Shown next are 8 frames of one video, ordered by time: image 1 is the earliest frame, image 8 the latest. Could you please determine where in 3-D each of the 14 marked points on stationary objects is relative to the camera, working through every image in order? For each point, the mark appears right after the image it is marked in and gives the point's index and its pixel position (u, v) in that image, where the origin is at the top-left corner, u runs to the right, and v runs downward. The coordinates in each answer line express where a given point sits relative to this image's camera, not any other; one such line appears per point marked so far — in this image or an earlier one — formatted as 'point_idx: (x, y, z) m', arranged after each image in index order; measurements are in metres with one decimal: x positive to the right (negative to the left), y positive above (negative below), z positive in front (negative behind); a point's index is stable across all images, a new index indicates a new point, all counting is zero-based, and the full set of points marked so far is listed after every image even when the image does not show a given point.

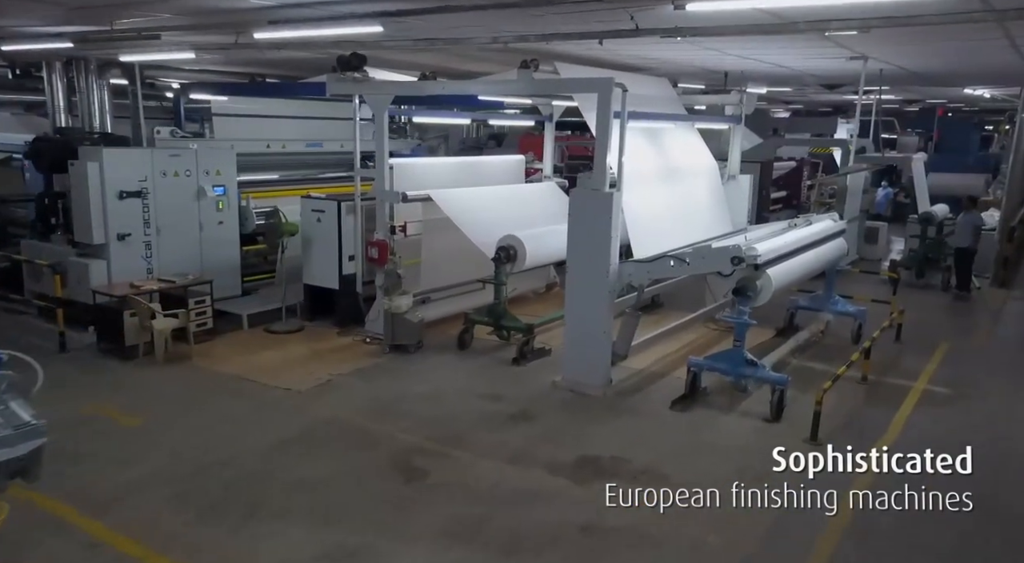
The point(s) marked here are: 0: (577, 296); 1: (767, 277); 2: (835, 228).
0: (+0.5, -0.1, +6.1) m
1: (+1.9, 0.0, +5.8) m
2: (+3.2, +0.5, +7.8) m
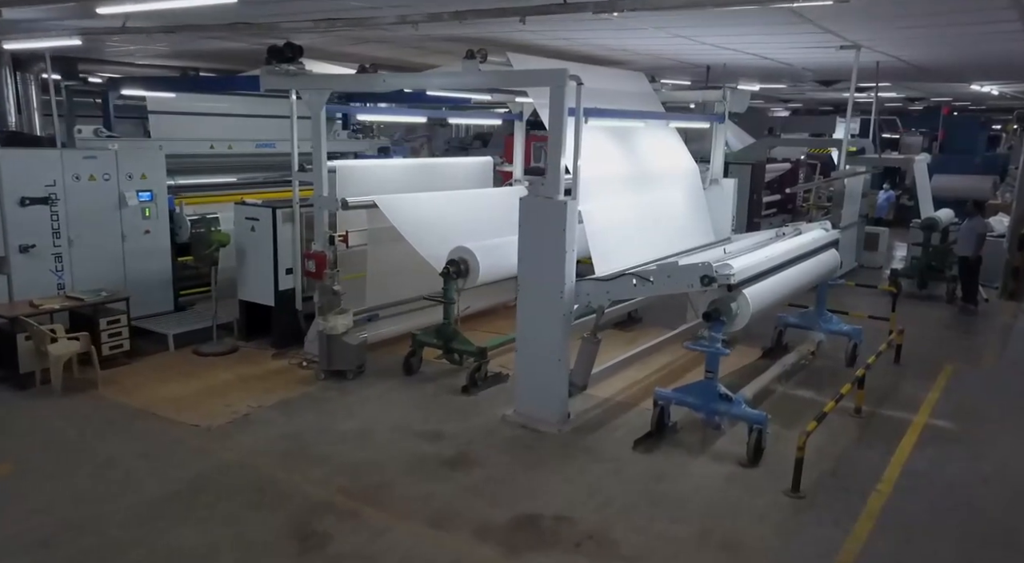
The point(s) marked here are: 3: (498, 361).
0: (+0.1, -0.3, +5.4) m
1: (+1.5, -0.1, +5.1) m
2: (+2.8, +0.4, +7.0) m
3: (0.0, -0.8, +6.6) m
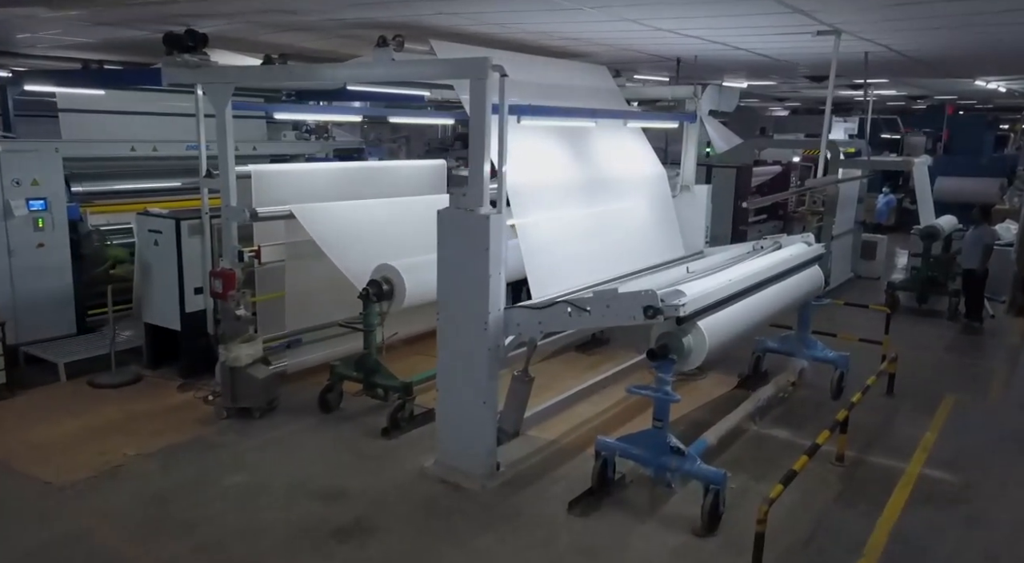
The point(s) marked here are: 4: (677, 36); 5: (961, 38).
0: (-0.4, -0.4, +4.6) m
1: (+1.0, -0.3, +4.2) m
2: (+2.3, +0.2, +6.2) m
3: (-0.5, -0.9, +5.8) m
4: (+1.1, +1.7, +5.4) m
5: (+3.0, +1.6, +5.2) m
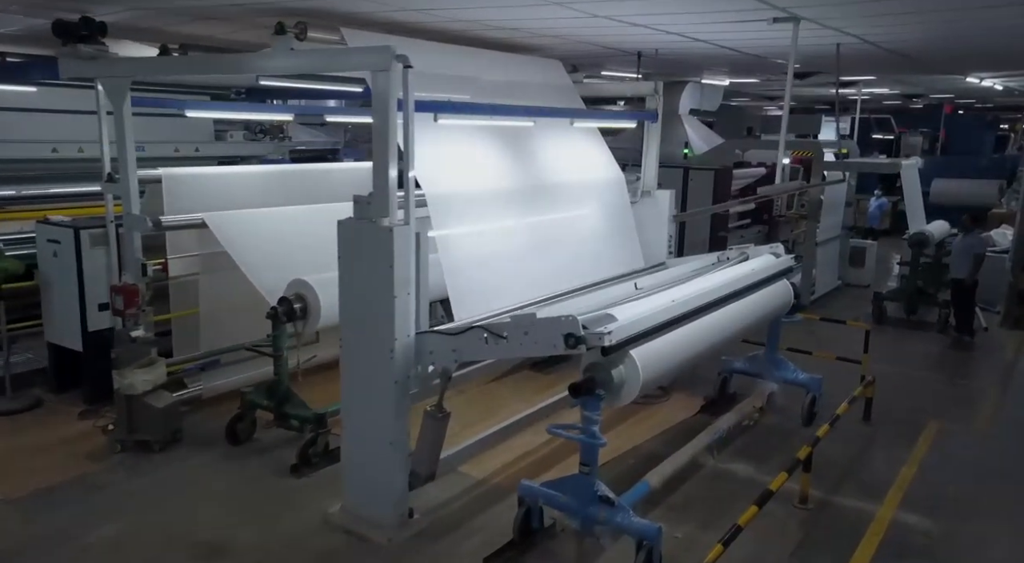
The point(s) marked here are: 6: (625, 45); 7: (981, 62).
0: (-0.8, -0.5, +4.0) m
1: (+0.6, -0.4, +3.7) m
2: (+1.9, +0.1, +5.6) m
3: (-0.9, -1.0, +5.2) m
4: (+0.7, +1.6, +4.9) m
5: (+2.5, +1.5, +4.6) m
6: (+0.9, +1.9, +6.1) m
7: (+4.0, +1.9, +6.7) m
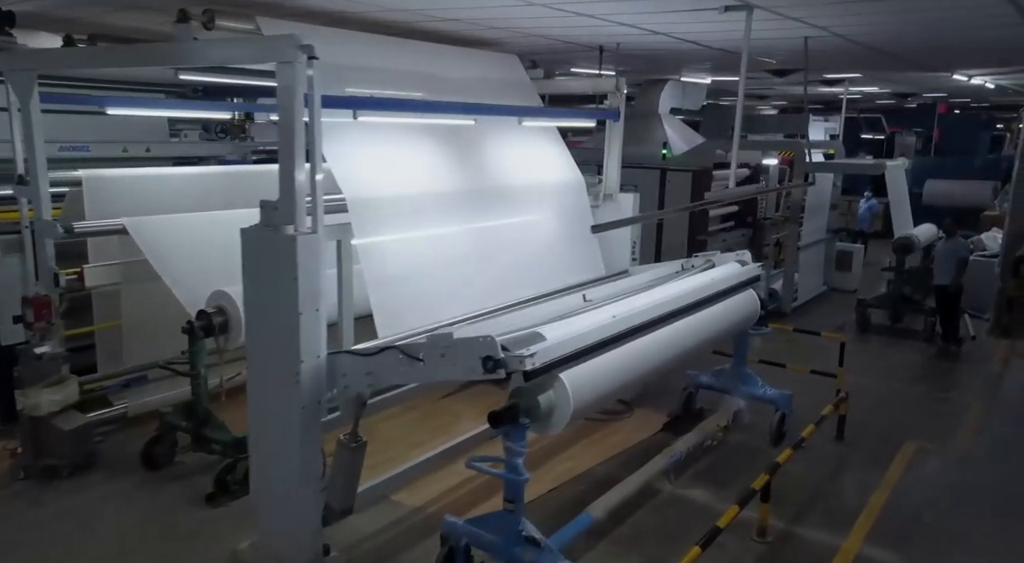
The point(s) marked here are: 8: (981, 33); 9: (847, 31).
0: (-1.2, -0.6, +3.6) m
1: (+0.2, -0.4, +3.3) m
2: (+1.6, +0.1, +5.2) m
3: (-1.3, -1.1, +4.8) m
4: (+0.4, +1.5, +4.5) m
5: (+2.2, +1.4, +4.2) m
6: (+0.5, +1.8, +5.8) m
7: (+3.6, +1.8, +6.3) m
8: (+2.9, +1.5, +4.8) m
9: (+2.0, +1.5, +4.7) m
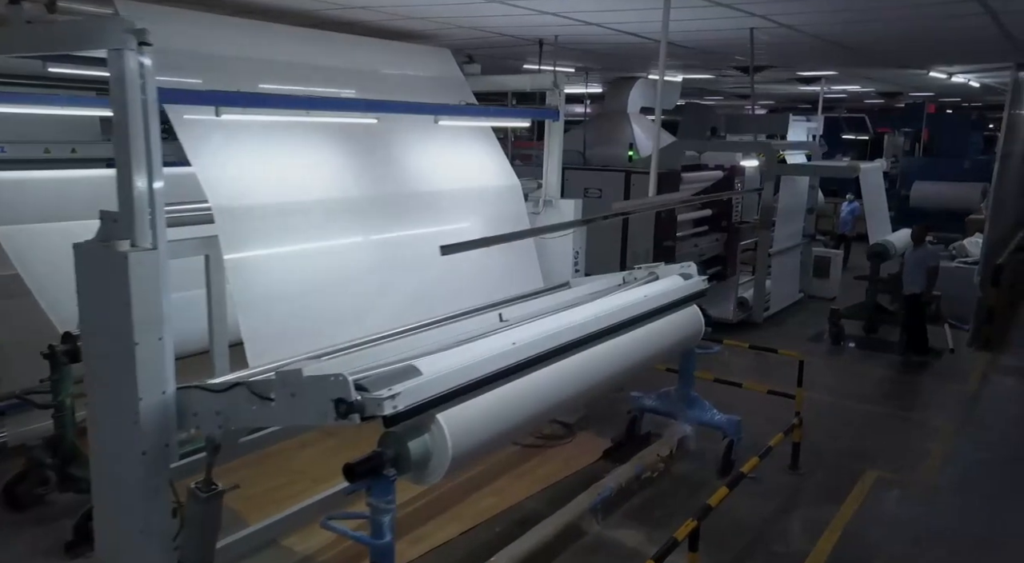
0: (-1.6, -0.7, +3.1) m
1: (-0.3, -0.5, +2.8) m
2: (+1.1, 0.0, +4.7) m
3: (-1.7, -1.2, +4.3) m
4: (-0.1, +1.4, +4.0) m
5: (+1.7, +1.3, +3.8) m
6: (0.0, +1.7, +5.3) m
7: (+3.1, +1.7, +5.8) m
8: (+2.4, +1.4, +4.4) m
9: (+1.5, +1.4, +4.3) m
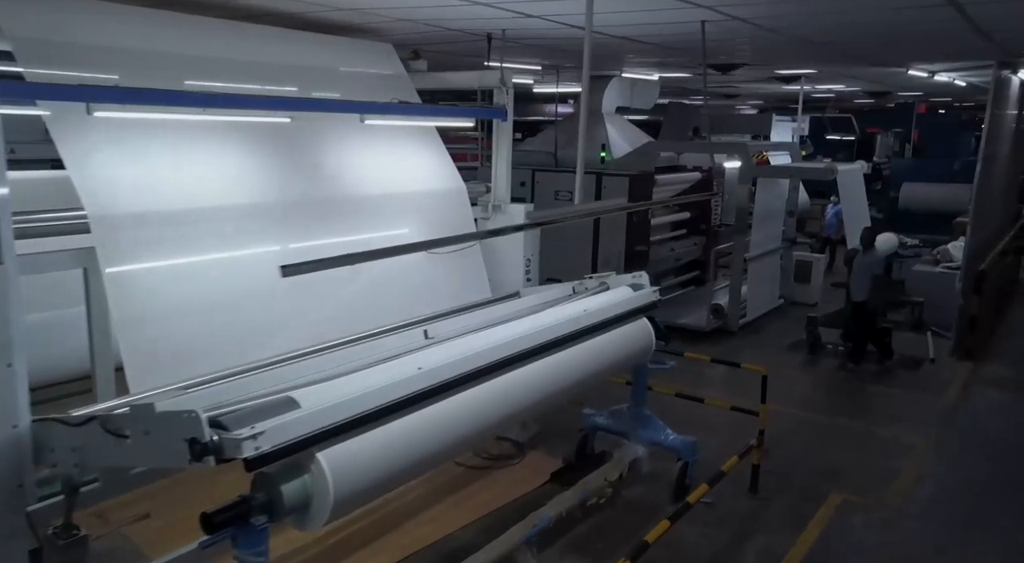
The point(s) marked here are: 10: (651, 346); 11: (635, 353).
0: (-2.0, -0.7, +2.8) m
1: (-0.6, -0.6, +2.5) m
2: (+0.7, -0.1, +4.4) m
3: (-2.1, -1.3, +4.0) m
4: (-0.5, +1.4, +3.7) m
5: (+1.3, +1.3, +3.4) m
6: (-0.3, +1.6, +5.0) m
7: (+2.8, +1.6, +5.5) m
8: (+2.0, +1.4, +4.0) m
9: (+1.2, +1.4, +3.9) m
10: (+0.8, -0.4, +4.5) m
11: (+0.7, -0.4, +4.4) m
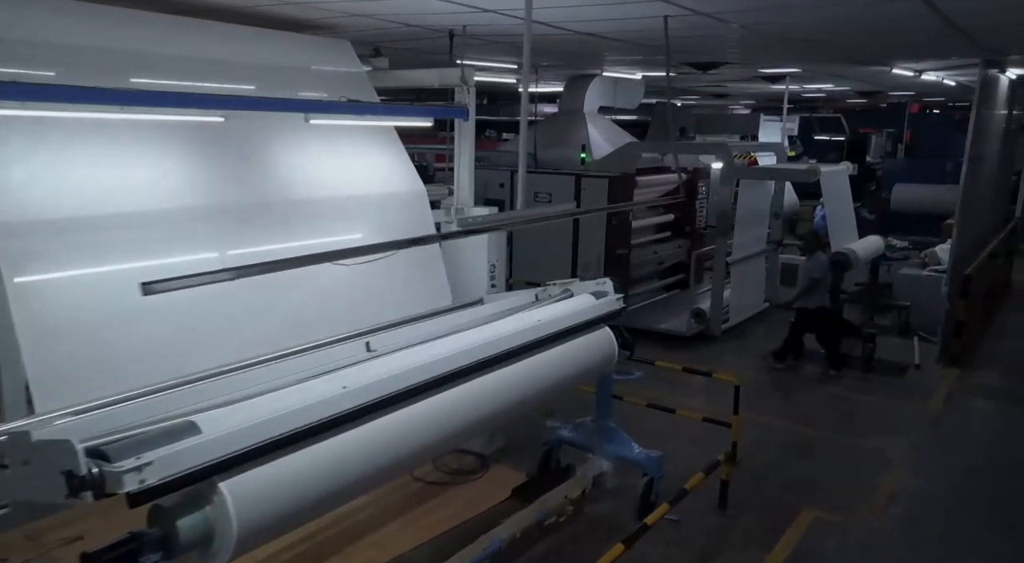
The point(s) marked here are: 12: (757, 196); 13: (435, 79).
0: (-2.2, -0.8, +2.6) m
1: (-0.8, -0.6, +2.3) m
2: (+0.5, -0.1, +4.2) m
3: (-2.3, -1.3, +3.8) m
4: (-0.7, +1.3, +3.5) m
5: (+1.1, +1.2, +3.2) m
6: (-0.6, +1.6, +4.7) m
7: (+2.5, +1.6, +5.3) m
8: (+1.8, +1.3, +3.8) m
9: (+0.9, +1.3, +3.7) m
10: (+0.6, -0.4, +4.3) m
11: (+0.4, -0.4, +4.2) m
12: (+2.8, +1.0, +9.0) m
13: (-0.5, +1.3, +5.0) m
